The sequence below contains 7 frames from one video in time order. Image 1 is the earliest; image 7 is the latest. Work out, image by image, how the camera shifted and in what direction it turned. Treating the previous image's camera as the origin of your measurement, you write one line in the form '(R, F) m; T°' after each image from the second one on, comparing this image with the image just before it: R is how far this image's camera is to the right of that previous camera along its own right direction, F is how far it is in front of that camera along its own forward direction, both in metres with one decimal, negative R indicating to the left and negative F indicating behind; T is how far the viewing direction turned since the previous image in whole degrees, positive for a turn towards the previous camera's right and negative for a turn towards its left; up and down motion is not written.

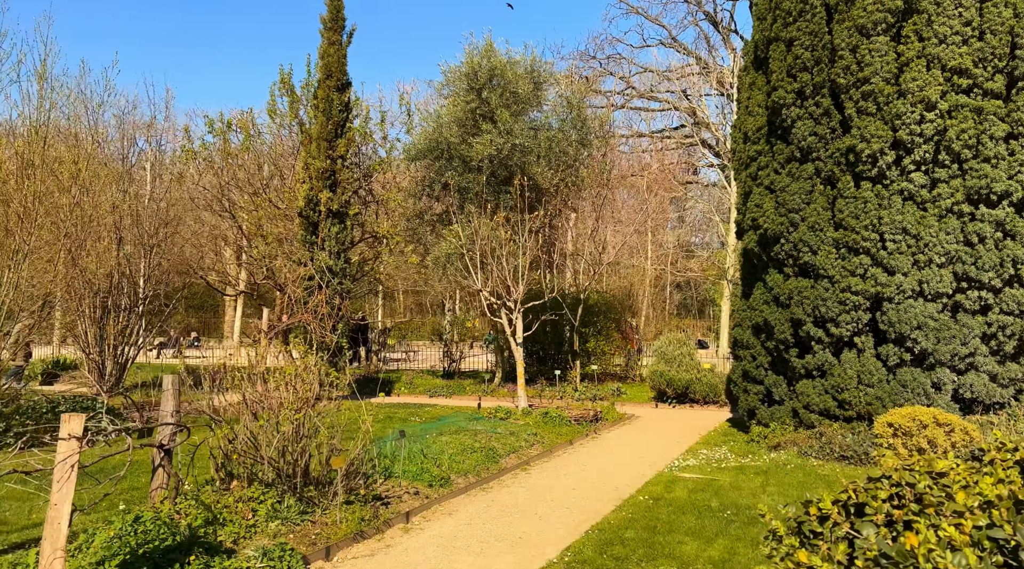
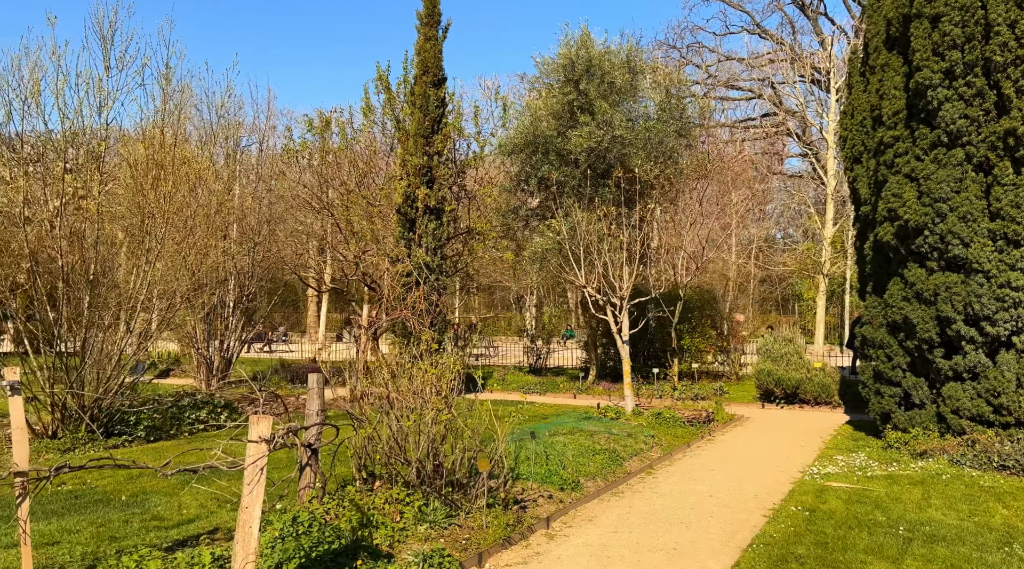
(-0.5, +0.2) m; -5°
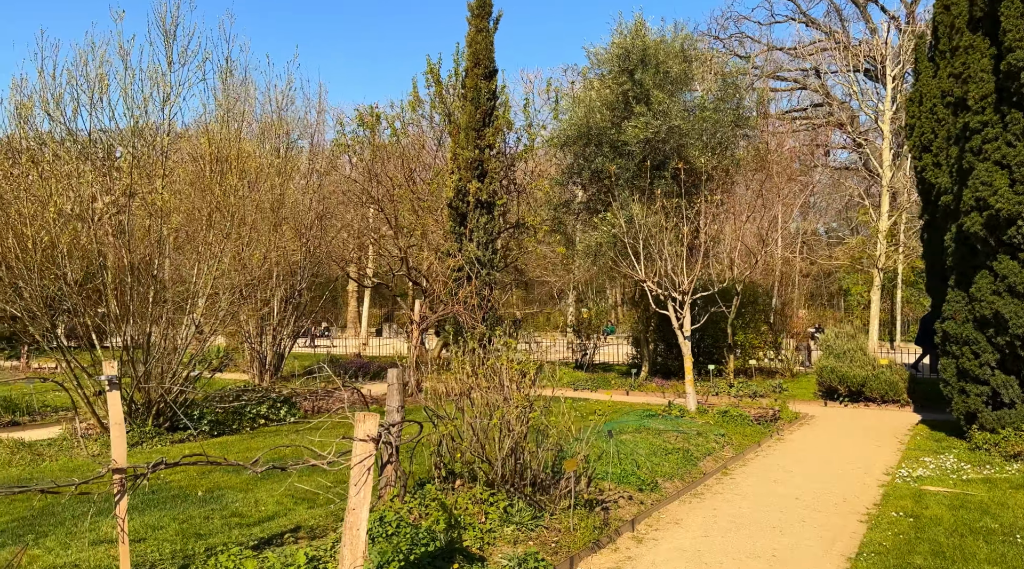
(-0.3, +0.2) m; -3°
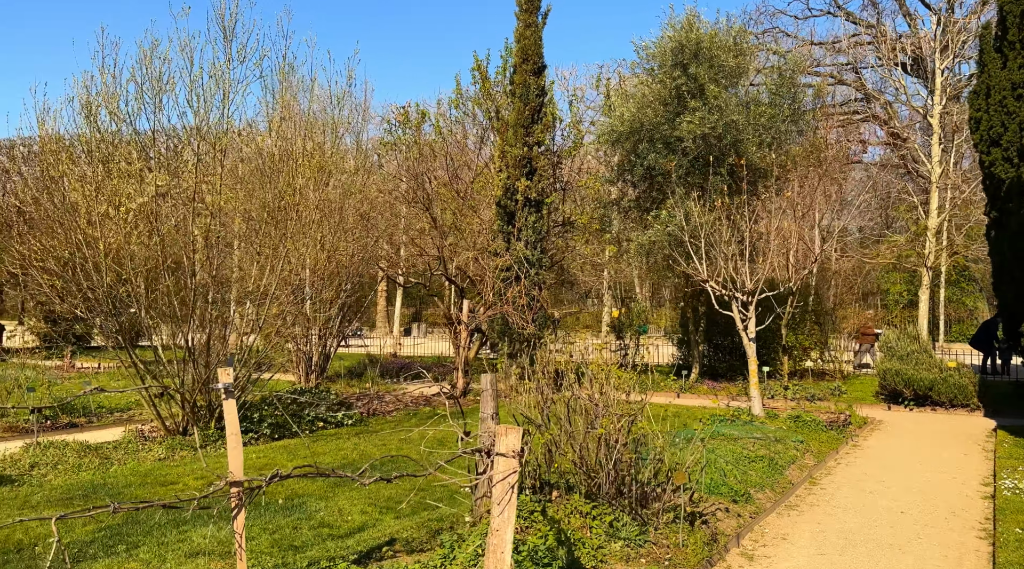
(-0.4, +0.2) m; -2°
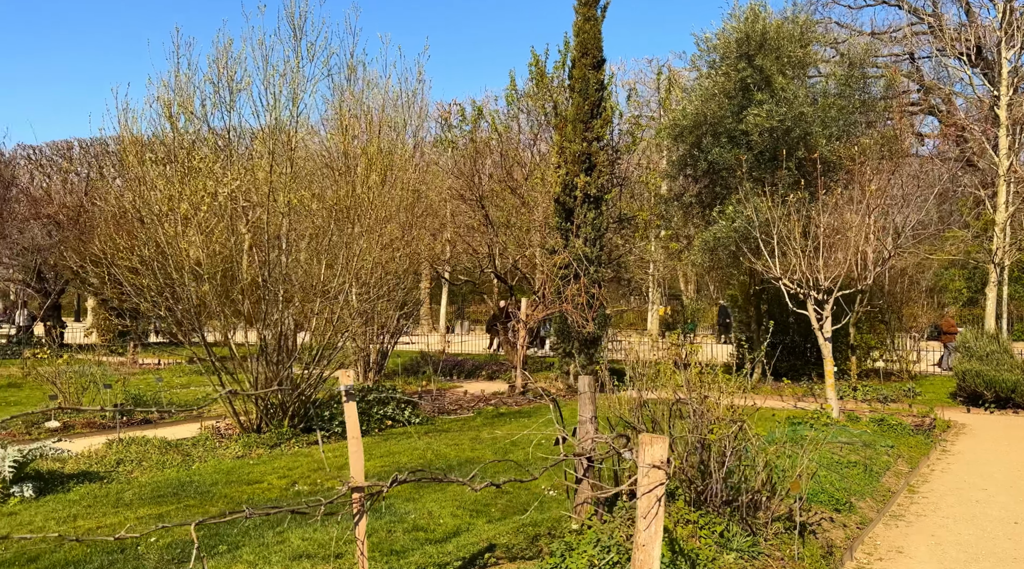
(-0.3, +0.2) m; -3°
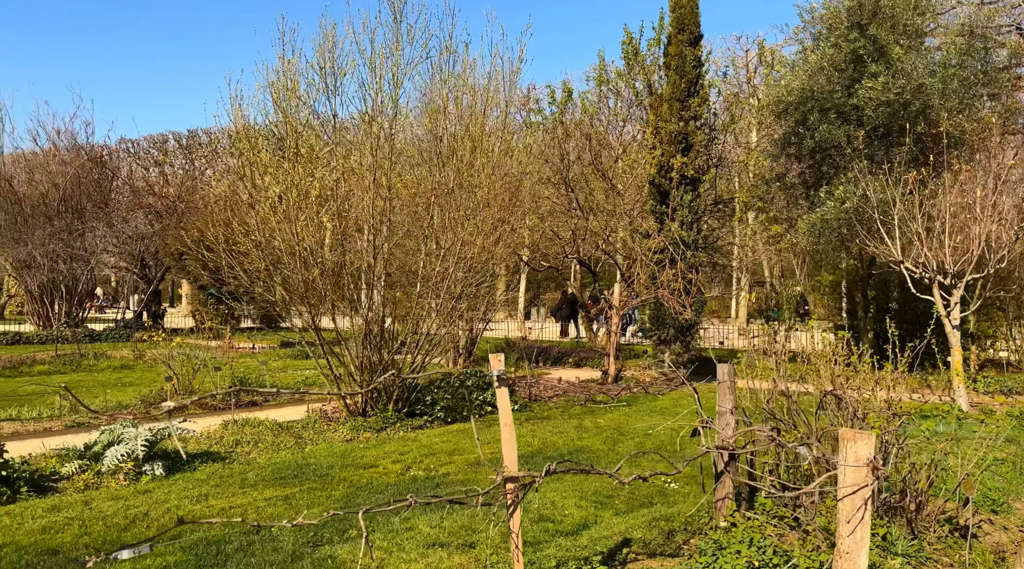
(-0.3, +0.2) m; -6°
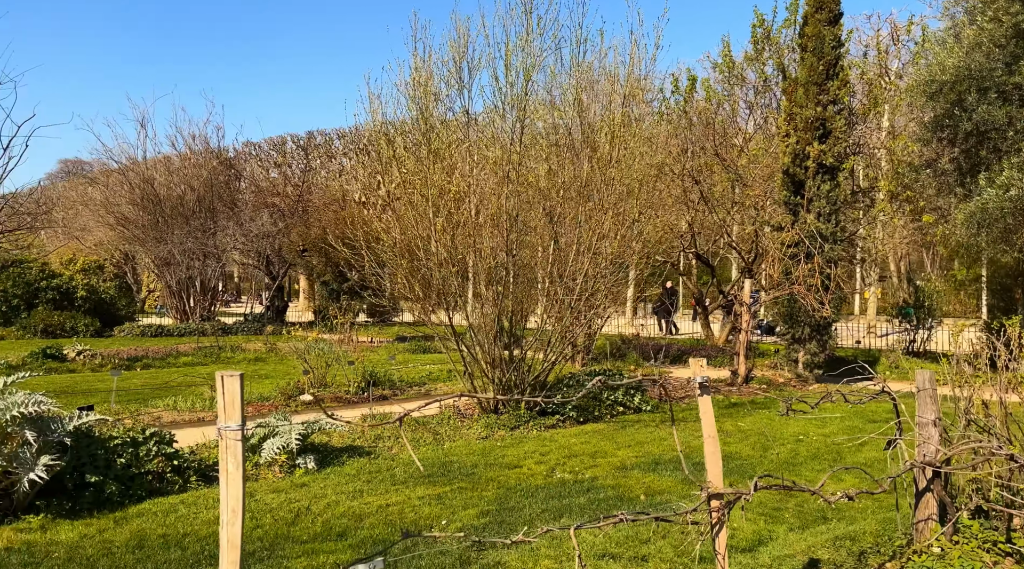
(-0.3, +0.1) m; -8°
